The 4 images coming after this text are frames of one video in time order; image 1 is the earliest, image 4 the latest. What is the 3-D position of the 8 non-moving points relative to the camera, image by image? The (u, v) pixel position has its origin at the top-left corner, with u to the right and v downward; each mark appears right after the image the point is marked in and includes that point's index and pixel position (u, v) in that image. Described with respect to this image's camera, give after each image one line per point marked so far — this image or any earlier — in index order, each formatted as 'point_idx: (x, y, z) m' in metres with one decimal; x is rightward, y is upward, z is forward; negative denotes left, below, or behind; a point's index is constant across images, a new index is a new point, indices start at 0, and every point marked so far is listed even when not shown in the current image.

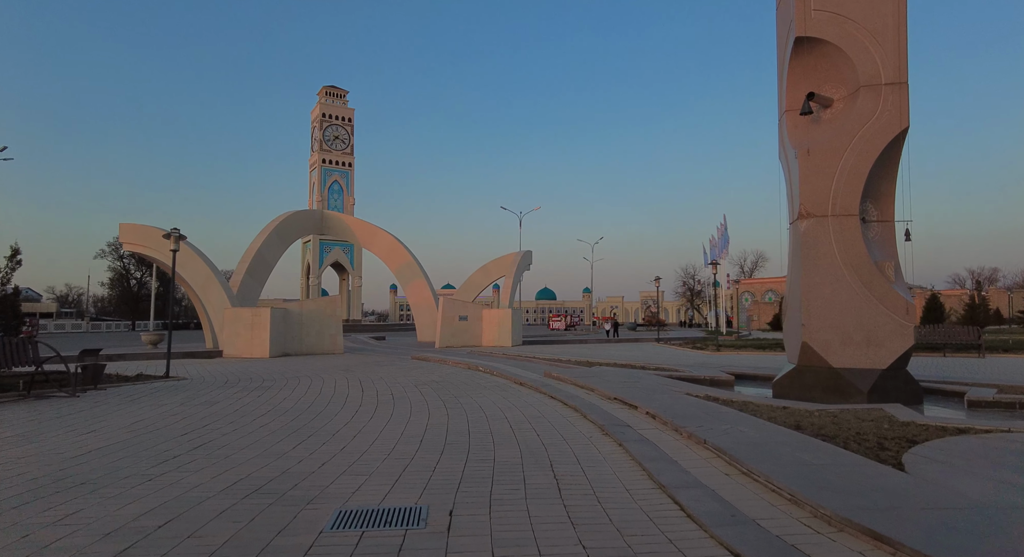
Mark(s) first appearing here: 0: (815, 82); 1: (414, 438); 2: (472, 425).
0: (+4.5, +2.9, +8.5) m
1: (-1.0, -1.6, +5.8) m
2: (-0.5, -1.7, +6.5) m
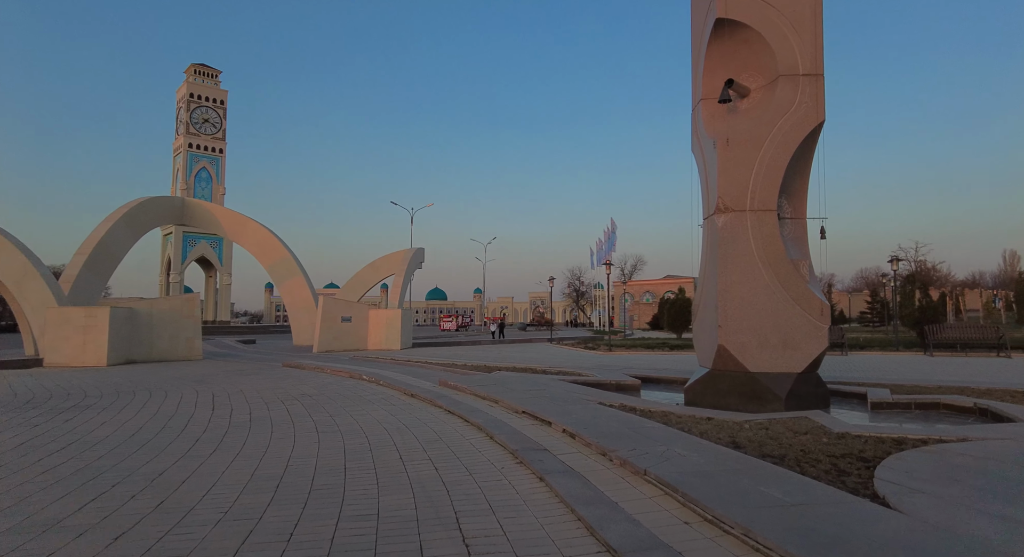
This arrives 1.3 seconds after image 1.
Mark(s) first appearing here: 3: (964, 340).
0: (+3.1, +3.0, +8.1) m
1: (-1.8, -1.5, +4.3) m
2: (-1.5, -1.6, +5.1) m
3: (+14.5, -2.0, +18.4) m
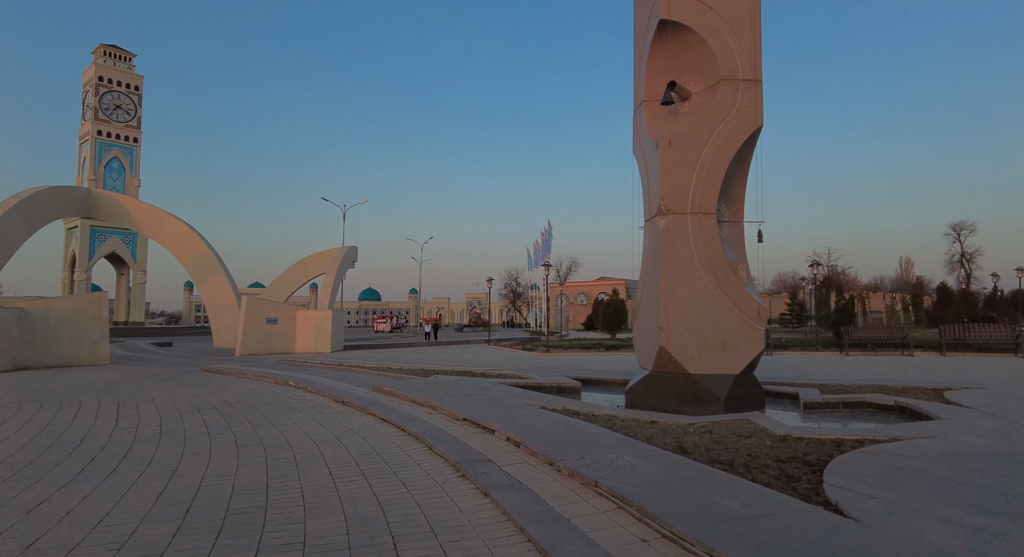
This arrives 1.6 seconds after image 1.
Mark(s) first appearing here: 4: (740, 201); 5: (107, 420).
0: (+2.3, +2.9, +8.1) m
1: (-2.2, -1.5, +3.8) m
2: (-1.9, -1.6, +4.6) m
3: (+12.4, -2.1, +19.6) m
4: (+3.2, +1.1, +8.0) m
5: (-5.2, -1.8, +7.3) m
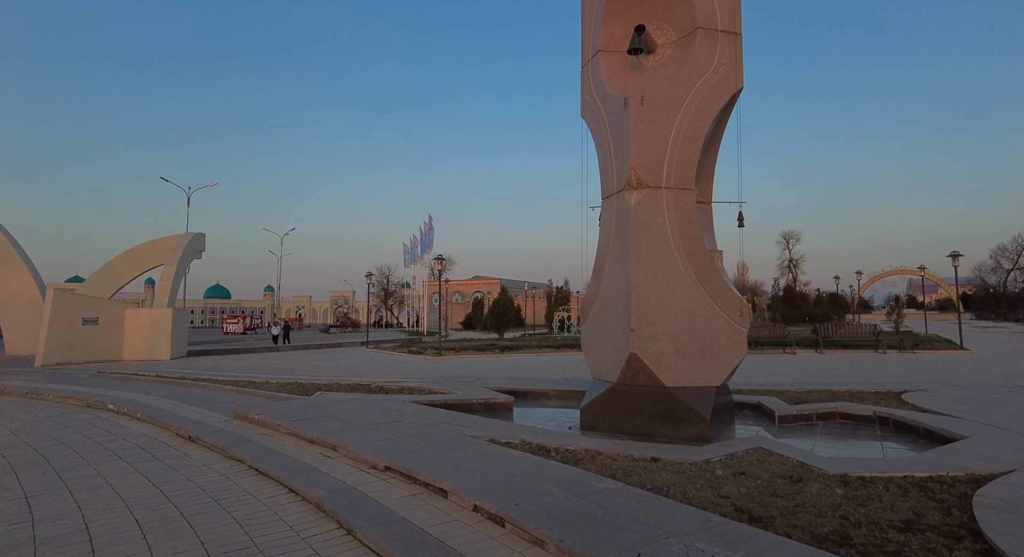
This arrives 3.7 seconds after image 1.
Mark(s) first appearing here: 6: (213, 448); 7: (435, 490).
0: (+1.5, +3.0, +6.6) m
1: (-2.0, -1.4, +1.4) m
2: (-1.9, -1.4, +2.3) m
3: (+8.7, -2.1, +20.1) m
4: (+2.3, +1.2, +6.7) m
5: (-5.6, -1.6, +4.1) m
6: (-2.9, -1.6, +5.5) m
7: (-0.5, -1.4, +3.8) m
